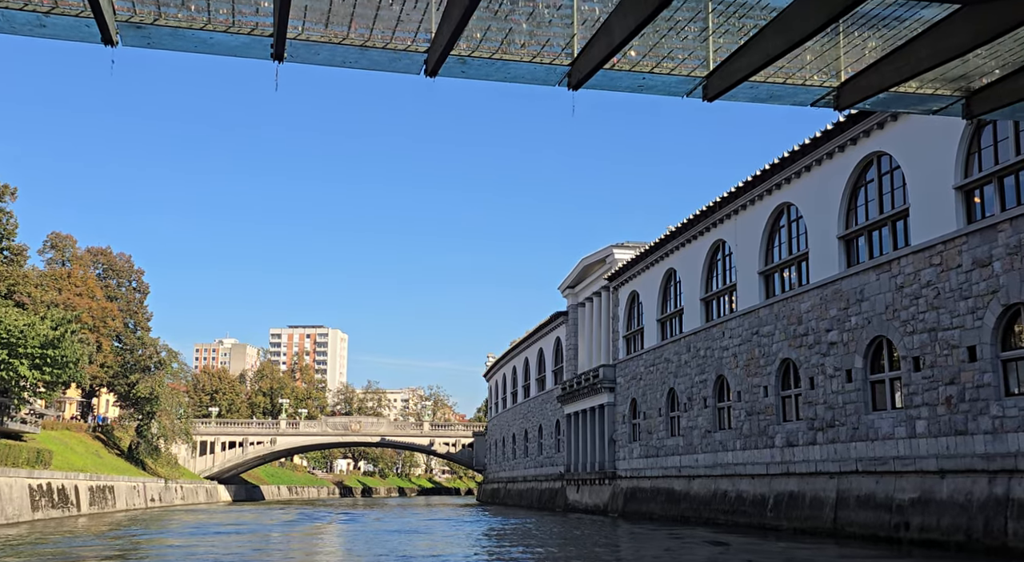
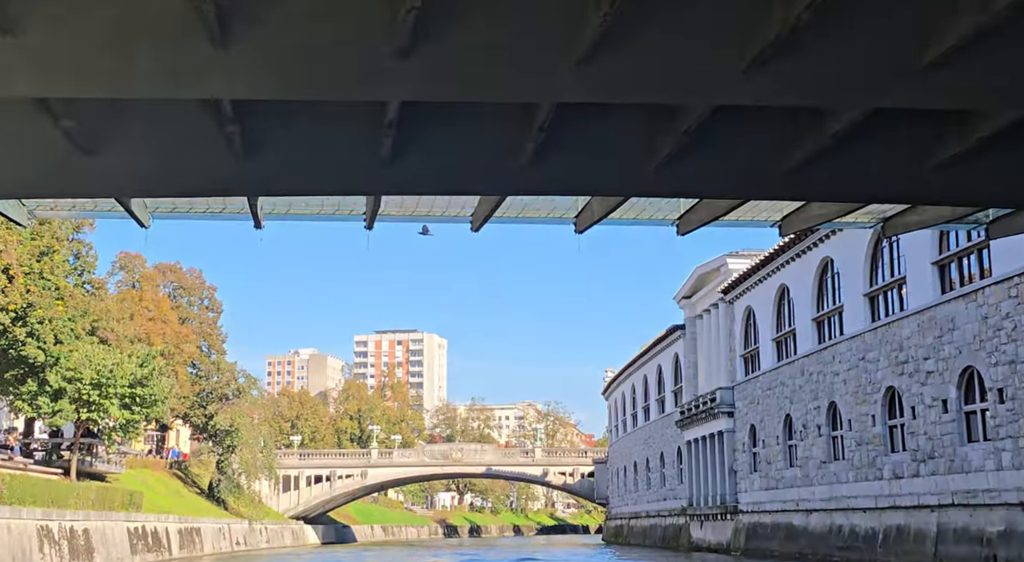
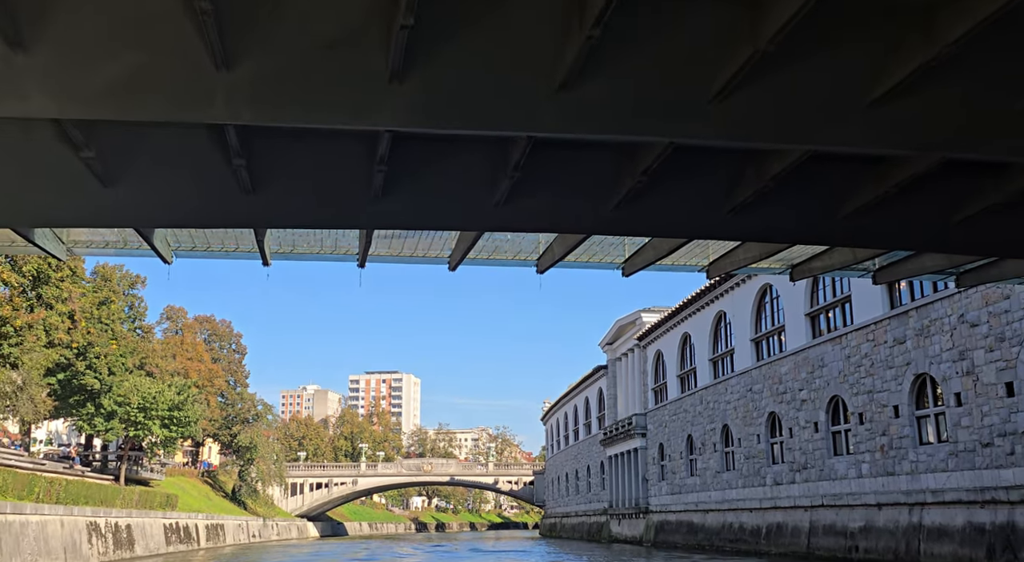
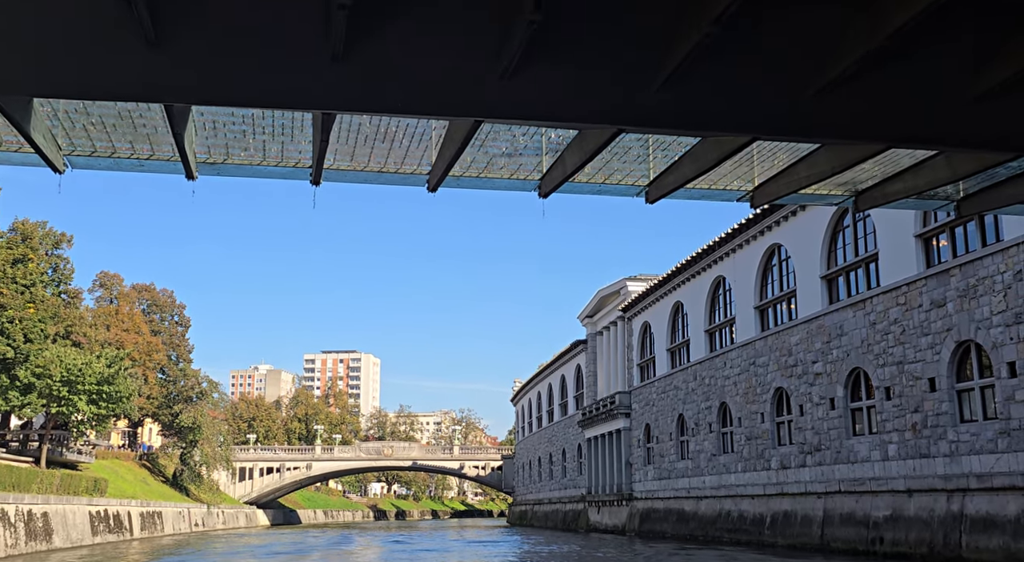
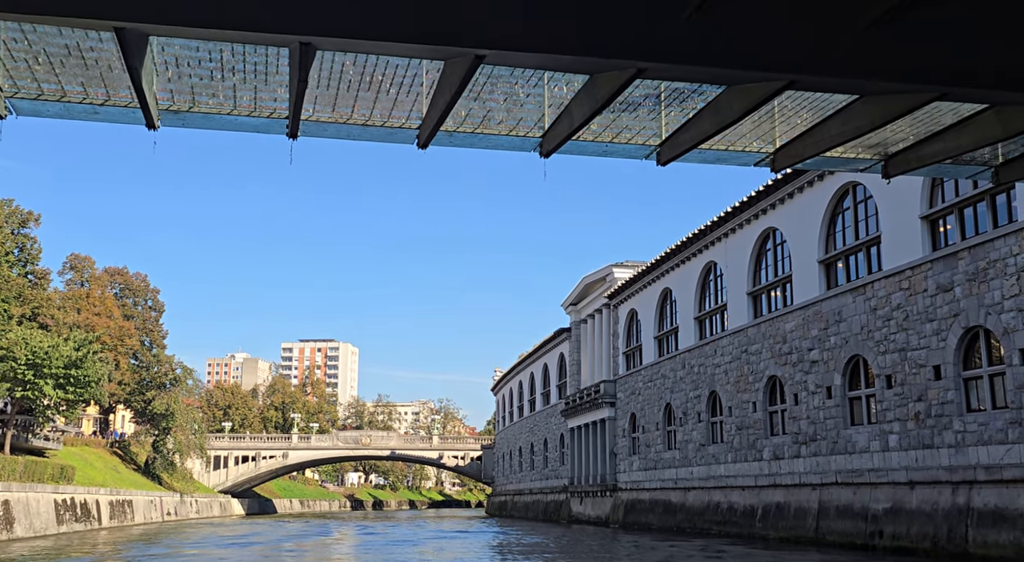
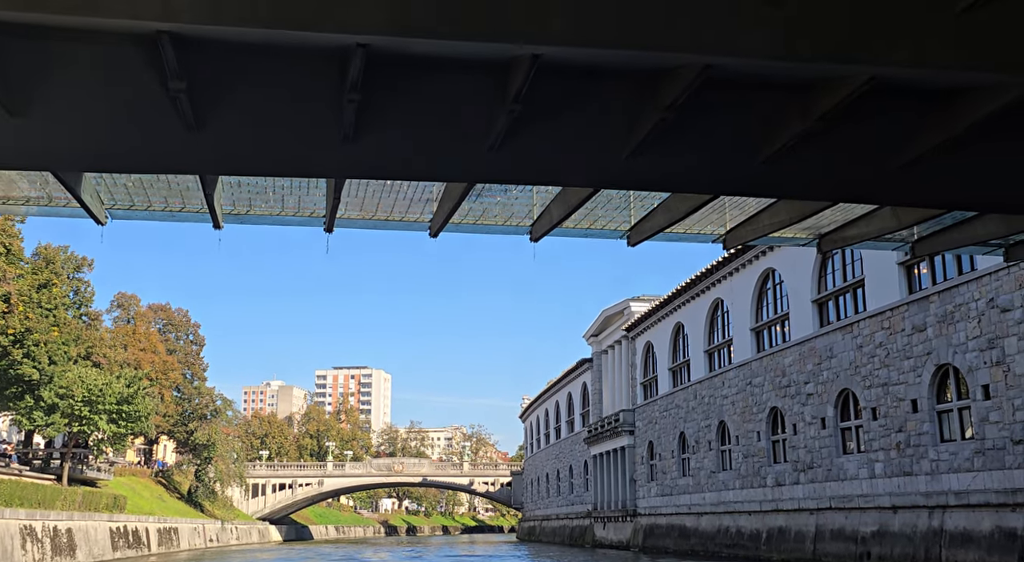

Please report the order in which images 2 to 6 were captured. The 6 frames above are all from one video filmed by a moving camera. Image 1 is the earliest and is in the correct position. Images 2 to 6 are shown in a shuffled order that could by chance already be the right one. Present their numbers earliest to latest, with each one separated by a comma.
5, 4, 6, 3, 2
